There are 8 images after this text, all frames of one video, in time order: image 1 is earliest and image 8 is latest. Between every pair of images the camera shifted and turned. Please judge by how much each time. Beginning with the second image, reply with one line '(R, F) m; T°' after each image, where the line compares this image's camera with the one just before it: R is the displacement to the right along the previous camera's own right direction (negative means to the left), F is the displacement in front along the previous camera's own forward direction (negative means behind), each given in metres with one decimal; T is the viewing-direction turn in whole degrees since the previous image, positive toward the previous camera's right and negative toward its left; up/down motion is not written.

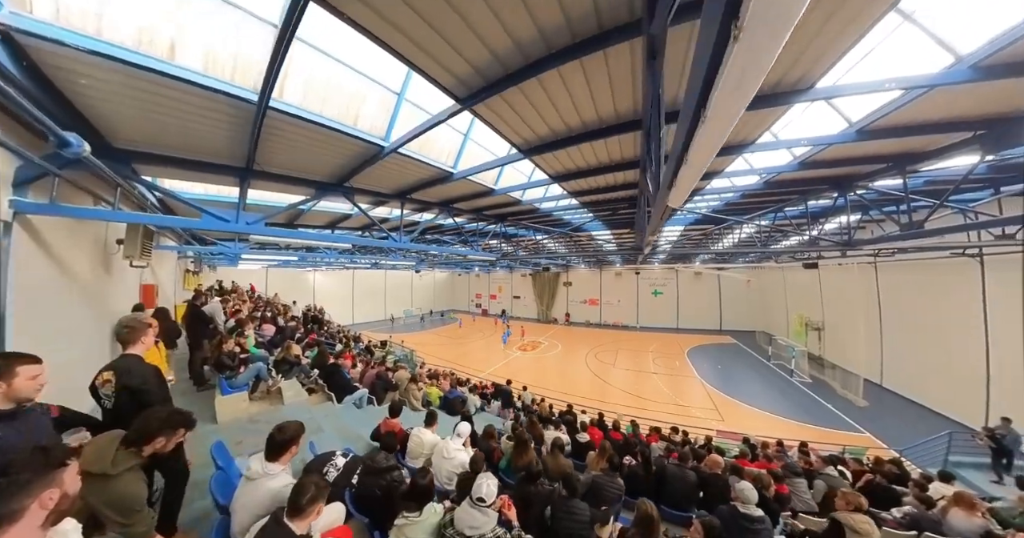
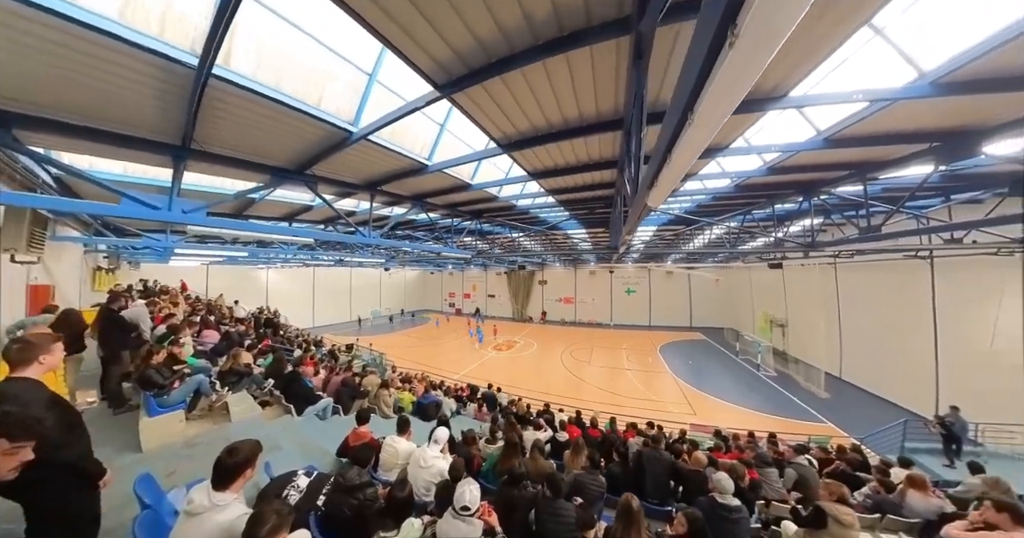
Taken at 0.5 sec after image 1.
(-0.3, +0.2) m; +6°
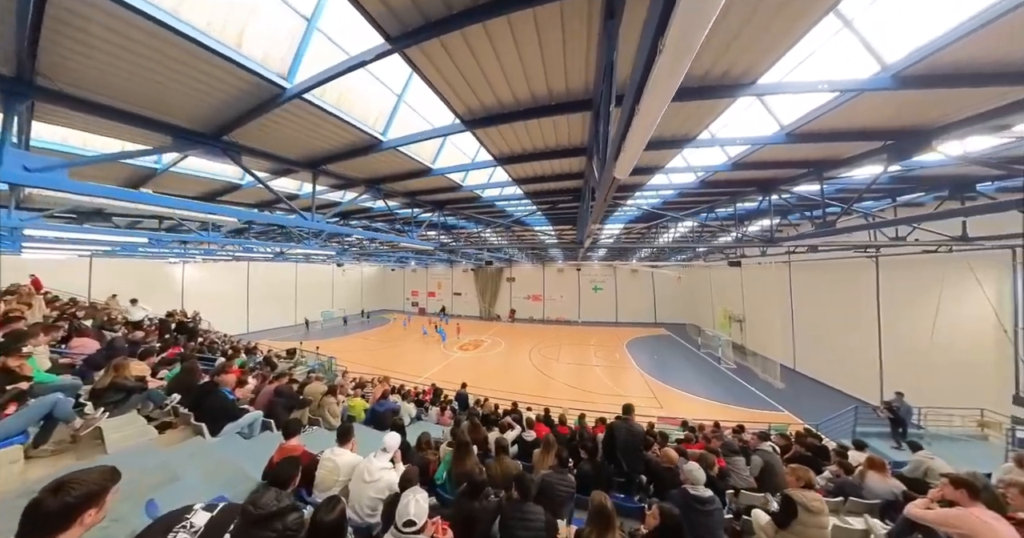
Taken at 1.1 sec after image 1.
(-0.5, +0.5) m; +10°
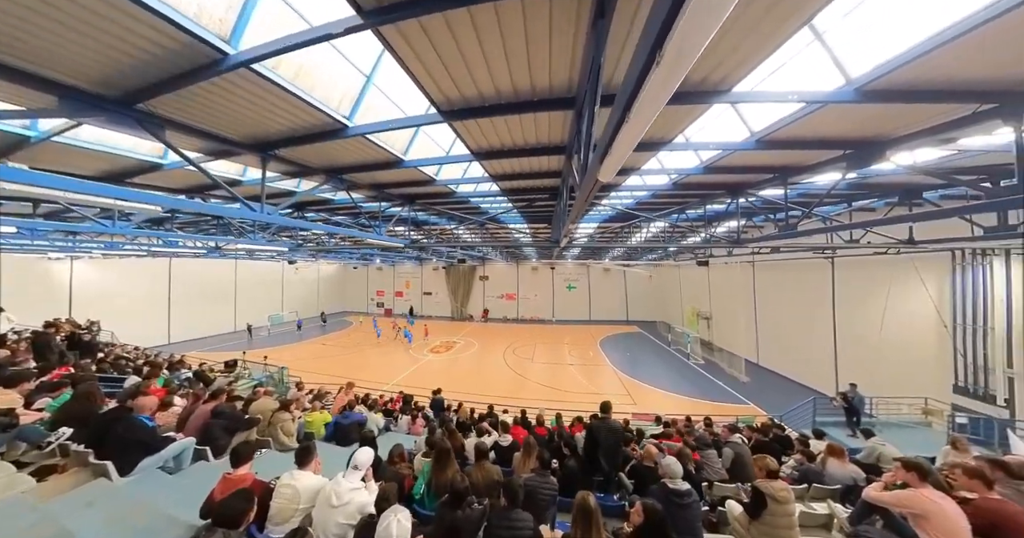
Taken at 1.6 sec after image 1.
(-0.3, +0.2) m; +7°
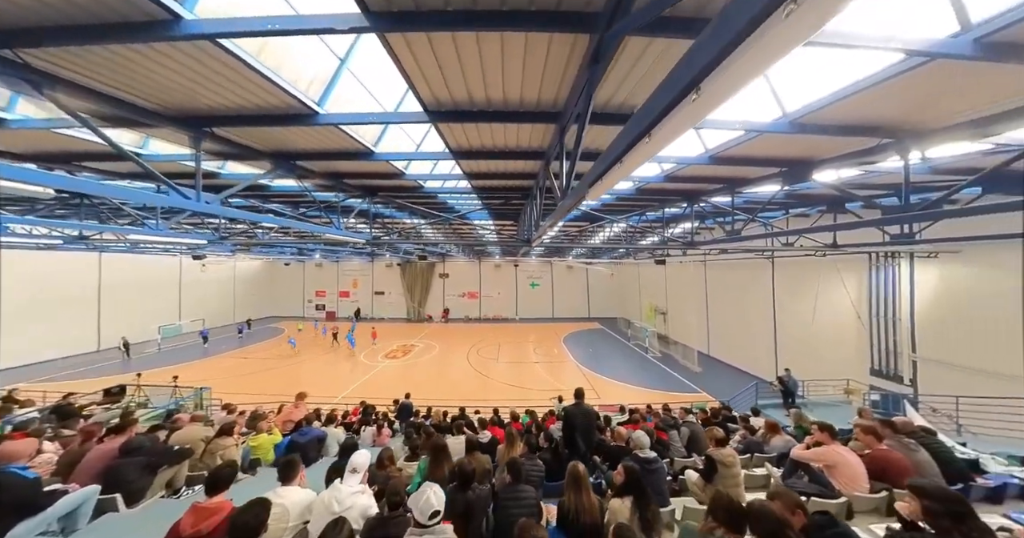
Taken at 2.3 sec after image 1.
(-0.5, +0.2) m; +10°
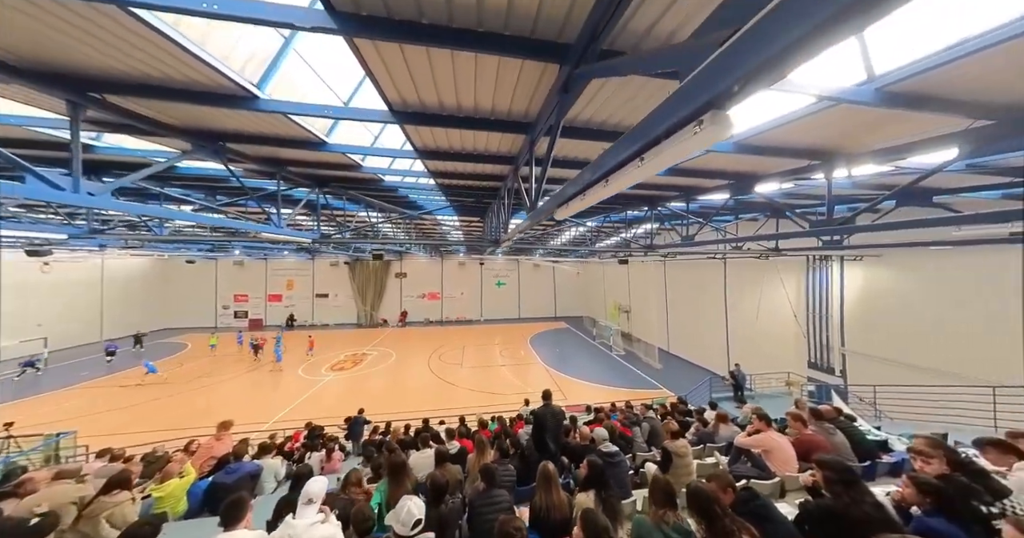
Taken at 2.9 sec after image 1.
(-0.3, +0.3) m; +9°
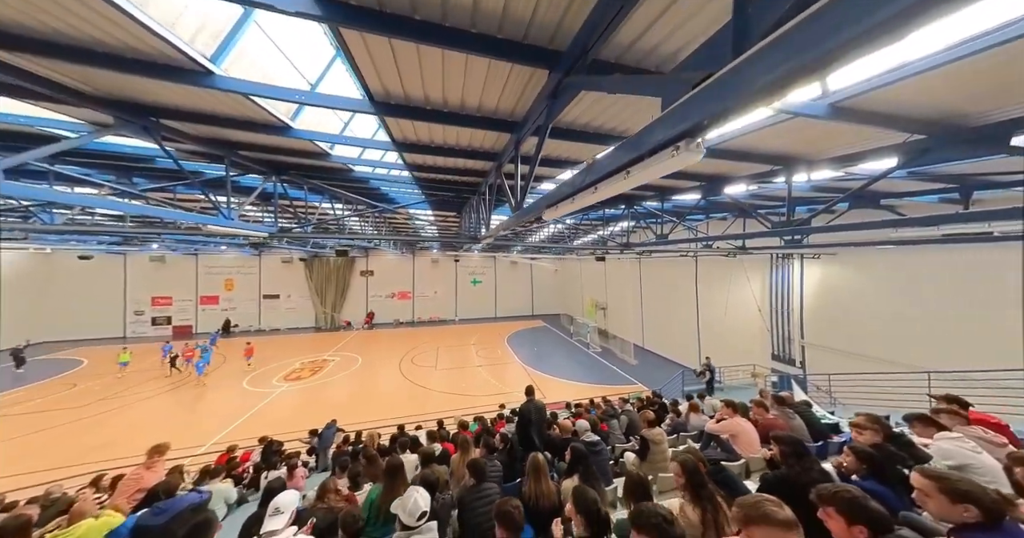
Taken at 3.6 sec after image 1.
(-0.3, +0.3) m; +7°
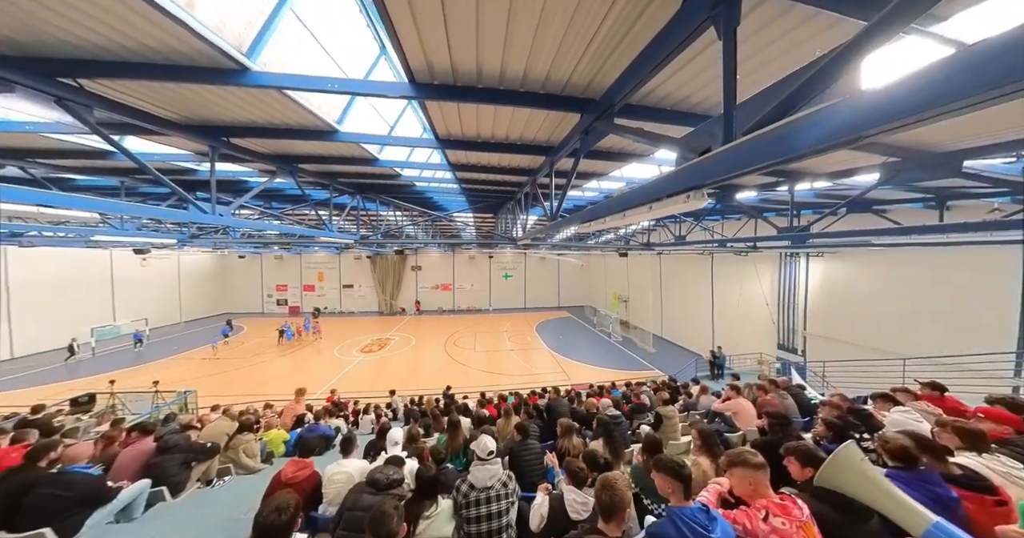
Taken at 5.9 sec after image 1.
(0.0, -0.9) m; -5°
